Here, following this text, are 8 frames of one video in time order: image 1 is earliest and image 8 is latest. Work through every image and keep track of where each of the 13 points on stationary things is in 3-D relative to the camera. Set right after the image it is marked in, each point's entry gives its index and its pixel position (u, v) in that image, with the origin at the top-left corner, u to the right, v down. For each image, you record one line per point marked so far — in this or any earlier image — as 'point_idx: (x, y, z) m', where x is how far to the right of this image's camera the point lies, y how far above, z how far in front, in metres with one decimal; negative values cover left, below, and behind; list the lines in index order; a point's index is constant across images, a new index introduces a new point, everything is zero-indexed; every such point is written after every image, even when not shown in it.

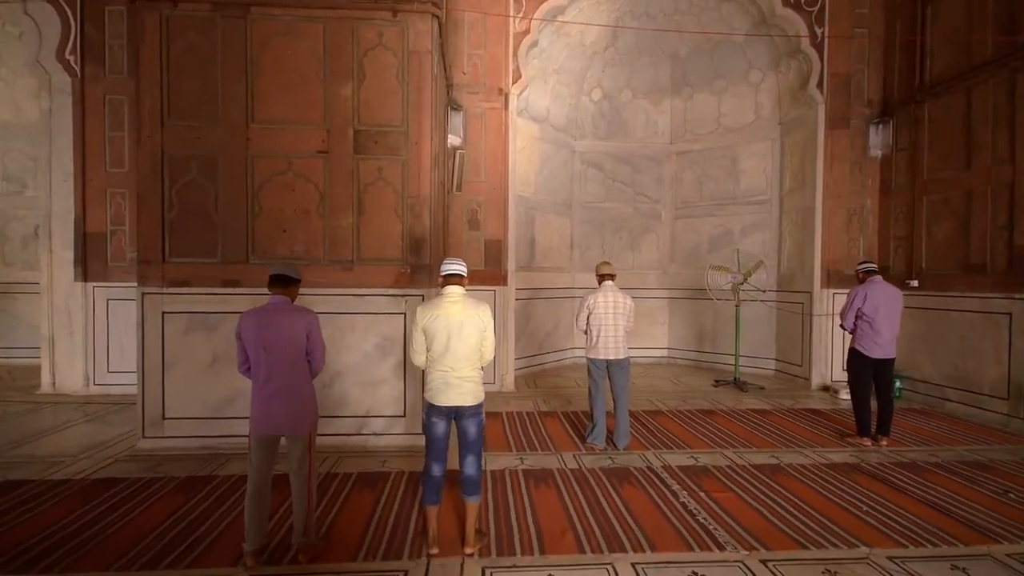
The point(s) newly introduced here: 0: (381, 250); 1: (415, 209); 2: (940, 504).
0: (-1.0, +0.3, +3.9) m
1: (-0.8, +0.6, +3.9) m
2: (+2.8, -1.4, +3.1) m
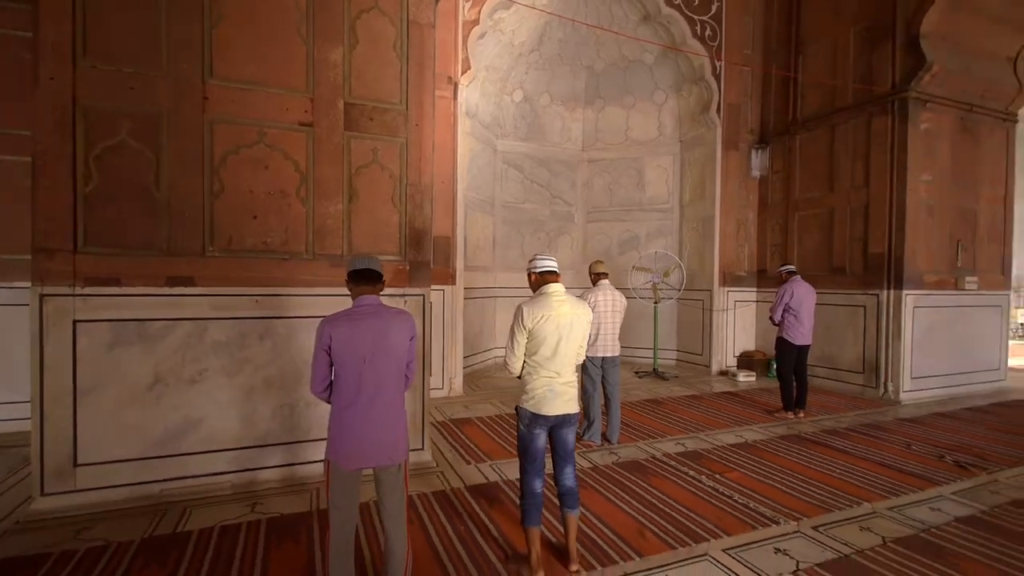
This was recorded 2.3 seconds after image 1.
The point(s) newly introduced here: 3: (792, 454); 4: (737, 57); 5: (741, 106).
0: (-1.0, +0.3, +3.4) m
1: (-0.7, +0.6, +3.5) m
2: (+2.9, -1.4, +3.9) m
3: (+2.3, -1.4, +4.0) m
4: (+3.4, +3.4, +7.2) m
5: (+3.4, +2.7, +7.2) m
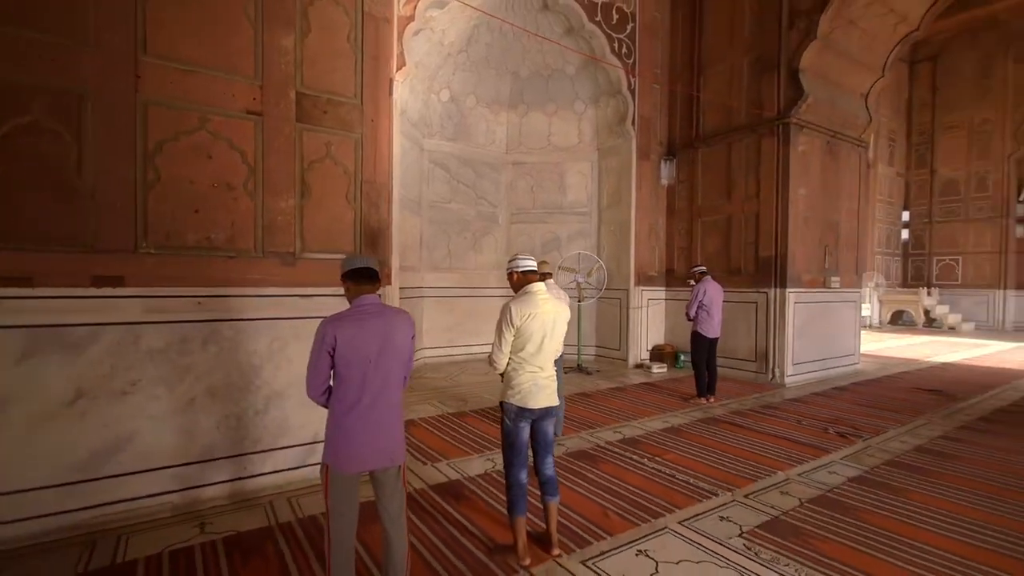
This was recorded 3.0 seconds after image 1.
0: (-1.2, +0.3, +3.3) m
1: (-1.0, +0.6, +3.4) m
2: (+2.5, -1.4, +4.5) m
3: (+1.9, -1.4, +4.5) m
4: (+2.3, +3.5, +7.9) m
5: (+2.3, +2.7, +7.9) m
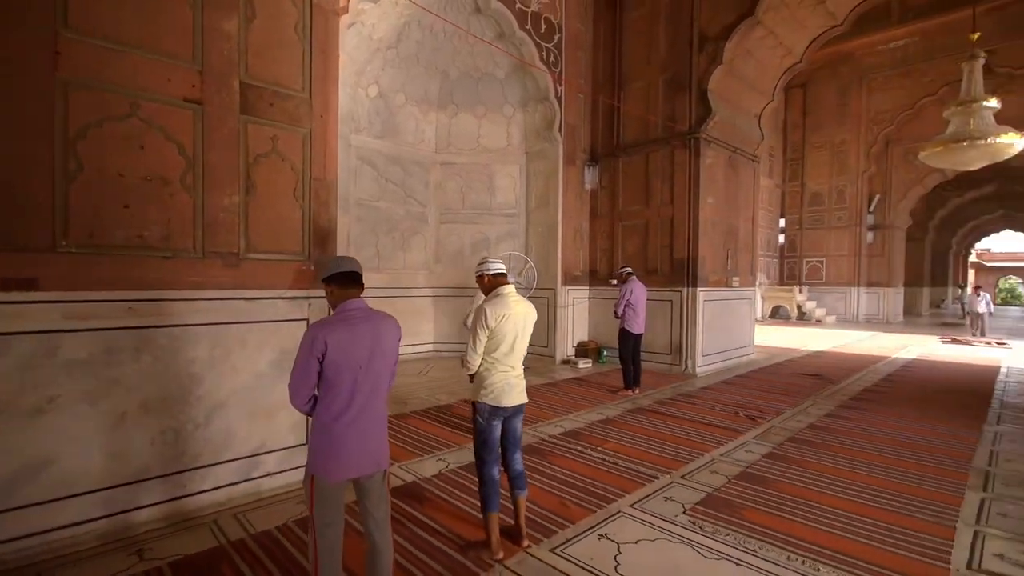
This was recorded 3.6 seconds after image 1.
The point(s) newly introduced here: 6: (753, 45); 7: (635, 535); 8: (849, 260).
0: (-1.5, +0.3, +3.1) m
1: (-1.3, +0.6, +3.3) m
2: (+1.9, -1.4, +5.0) m
3: (+1.3, -1.4, +4.8) m
4: (+1.1, +3.5, +8.2) m
5: (+1.1, +2.7, +8.3) m
6: (+3.7, +3.7, +7.4) m
7: (+0.7, -1.4, +2.7) m
8: (+11.1, +0.9, +15.9) m
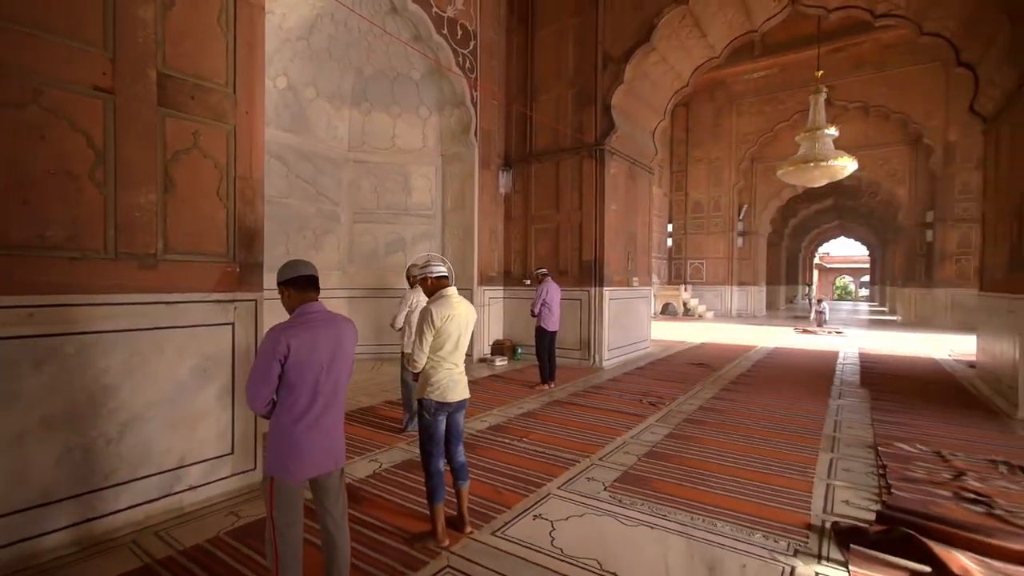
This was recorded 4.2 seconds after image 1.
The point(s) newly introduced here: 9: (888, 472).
0: (-1.9, +0.3, +2.9) m
1: (-1.7, +0.6, +3.2) m
2: (+1.1, -1.4, +5.4) m
3: (+0.5, -1.4, +5.2) m
4: (-0.4, +3.5, +8.5) m
5: (-0.4, +2.7, +8.5) m
6: (+2.3, +3.7, +8.1) m
7: (+0.3, -1.4, +3.0) m
8: (+7.9, +1.0, +17.9) m
9: (+2.9, -1.4, +3.7) m
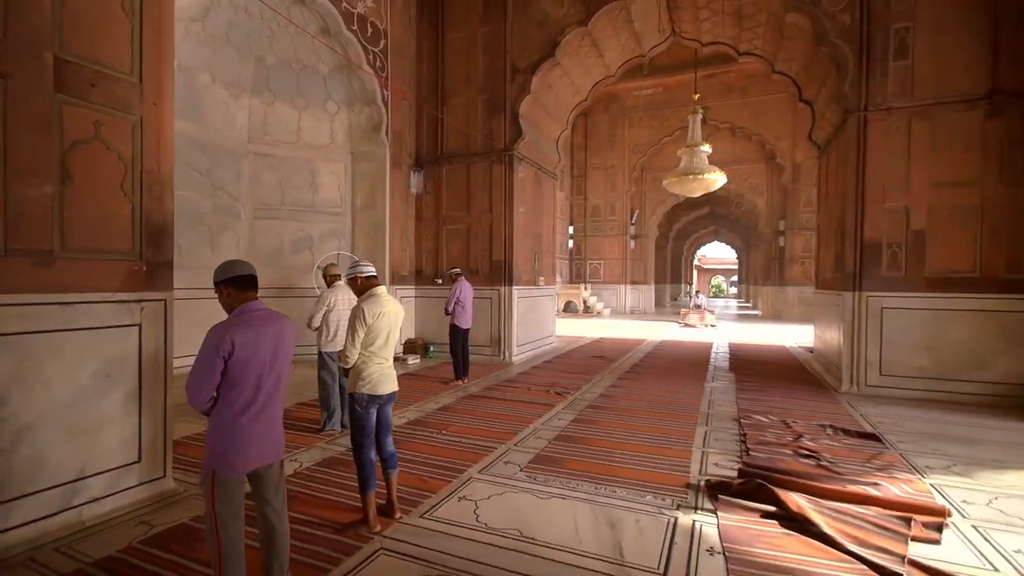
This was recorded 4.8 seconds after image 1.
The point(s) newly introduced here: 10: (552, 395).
0: (-2.4, +0.3, +2.8) m
1: (-2.2, +0.6, +3.0) m
2: (+0.1, -1.4, +5.8) m
3: (-0.4, -1.3, +5.5) m
4: (-2.0, +3.5, +8.5) m
5: (-1.9, +2.8, +8.6) m
6: (+0.8, +3.7, +8.7) m
7: (-0.2, -1.4, +3.3) m
8: (+4.3, +1.0, +19.4) m
9: (+2.2, -1.4, +4.4) m
10: (+0.5, -1.4, +6.1) m
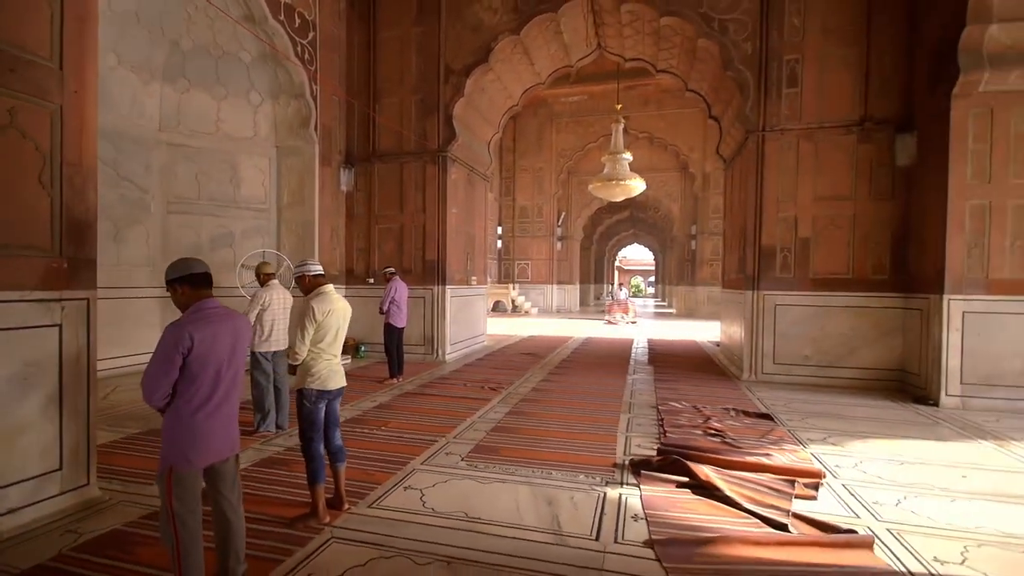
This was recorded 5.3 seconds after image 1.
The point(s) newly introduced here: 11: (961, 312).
0: (-2.7, +0.3, +2.6) m
1: (-2.6, +0.6, +2.9) m
2: (-0.7, -1.3, +6.0) m
3: (-1.2, -1.3, +5.6) m
4: (-3.1, +3.5, +8.3) m
5: (-3.1, +2.8, +8.4) m
6: (-0.5, +3.7, +8.9) m
7: (-0.6, -1.4, +3.4) m
8: (+1.5, +1.0, +20.0) m
9: (+1.6, -1.4, +4.9) m
10: (-0.3, -1.3, +6.3) m
11: (+5.3, -0.3, +5.7) m
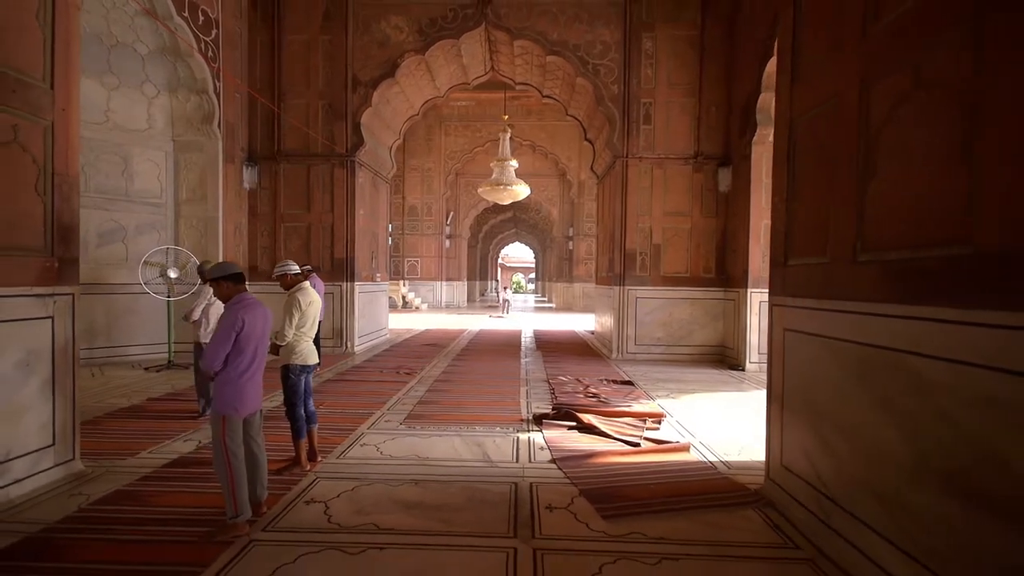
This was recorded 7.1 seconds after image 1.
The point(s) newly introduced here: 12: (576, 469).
0: (-3.0, +0.3, +2.9) m
1: (-3.0, +0.6, +3.2) m
2: (-1.9, -1.3, +6.7) m
3: (-2.2, -1.3, +6.2) m
4: (-4.8, +3.5, +8.4) m
5: (-4.8, +2.8, +8.4) m
6: (-2.4, +3.8, +9.6) m
7: (-1.2, -1.3, +4.3) m
8: (-3.2, +1.2, +20.9) m
9: (+0.6, -1.3, +6.2) m
10: (-1.6, -1.3, +7.2) m
11: (+4.0, -0.2, +7.9) m
12: (+0.5, -1.4, +3.7) m
